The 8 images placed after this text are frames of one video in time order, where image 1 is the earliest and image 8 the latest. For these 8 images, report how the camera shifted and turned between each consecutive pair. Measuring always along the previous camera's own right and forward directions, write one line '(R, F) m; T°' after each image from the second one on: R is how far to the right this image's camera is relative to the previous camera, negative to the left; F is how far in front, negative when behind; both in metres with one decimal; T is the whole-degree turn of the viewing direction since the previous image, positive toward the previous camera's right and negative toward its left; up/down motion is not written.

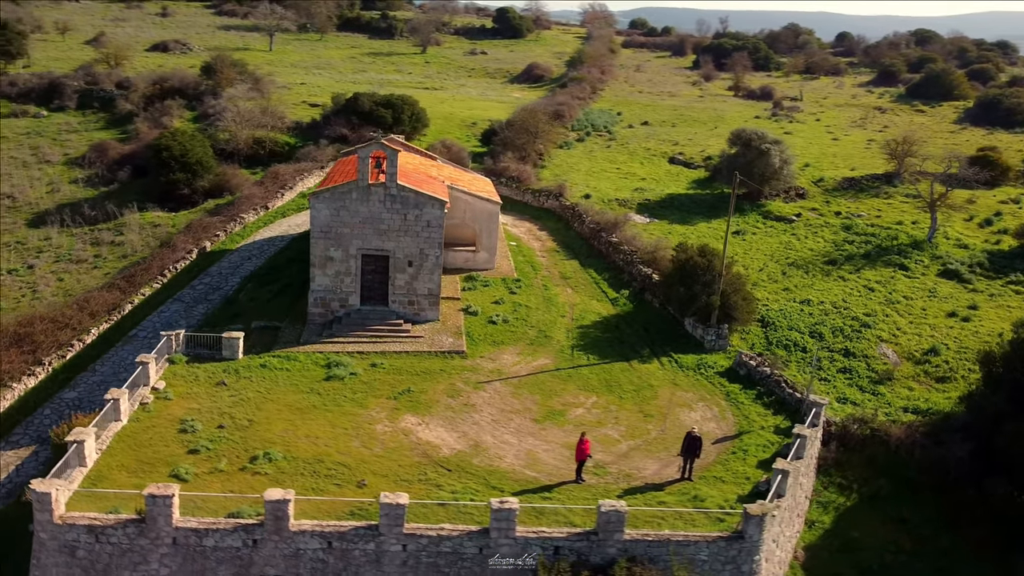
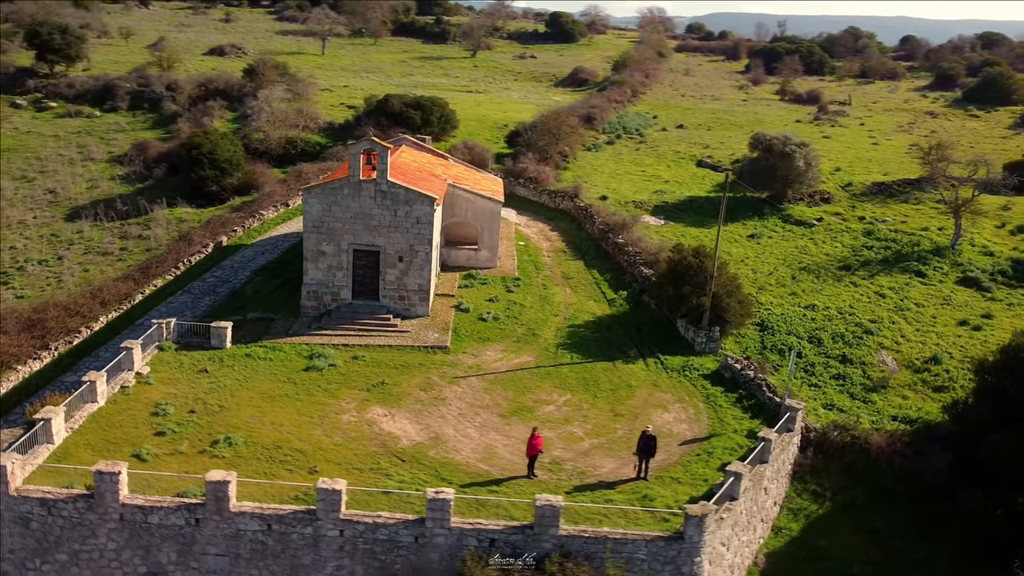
(+2.3, 0.0) m; -4°
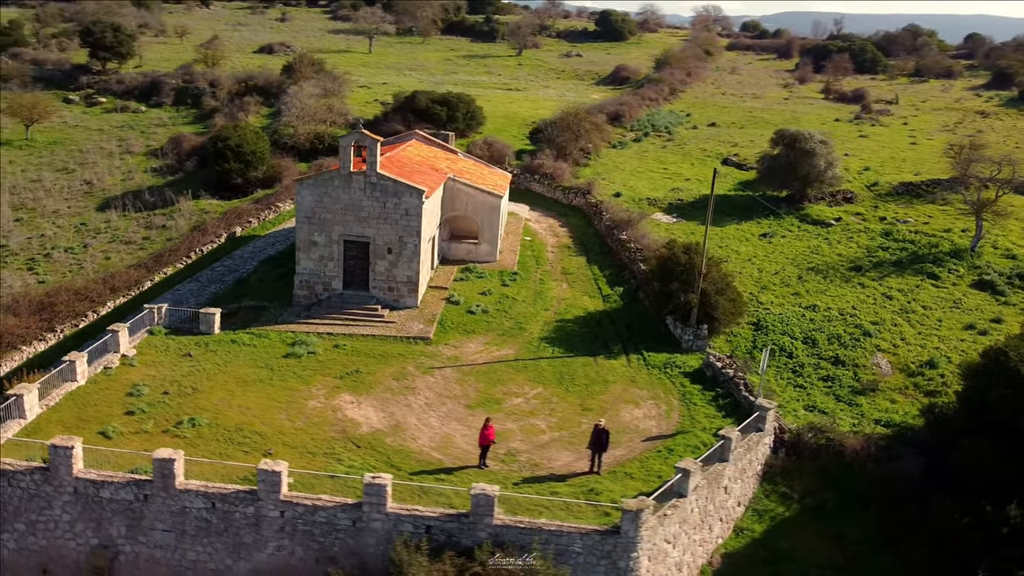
(+2.2, 0.0) m; -4°
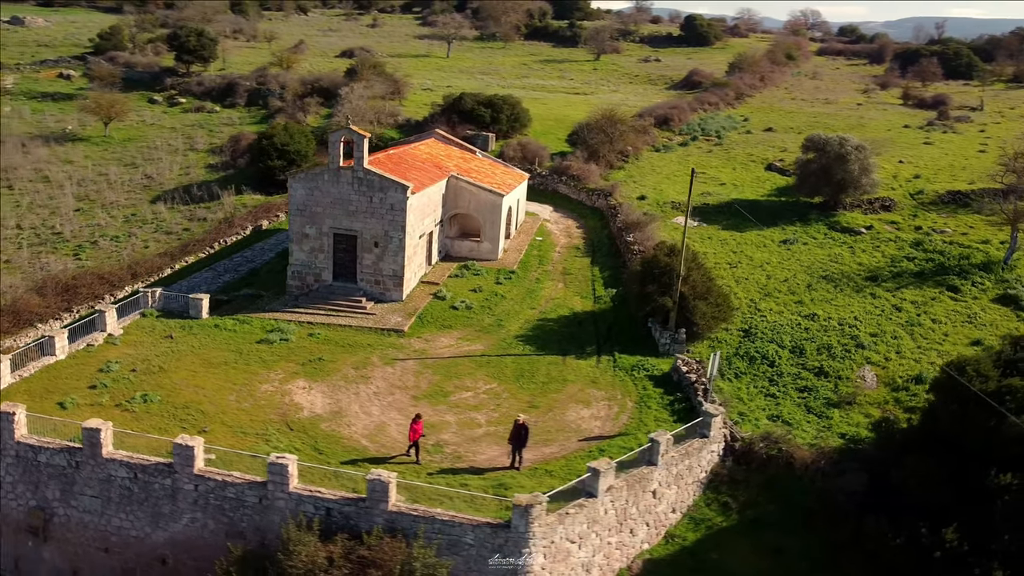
(+3.7, +0.2) m; -7°
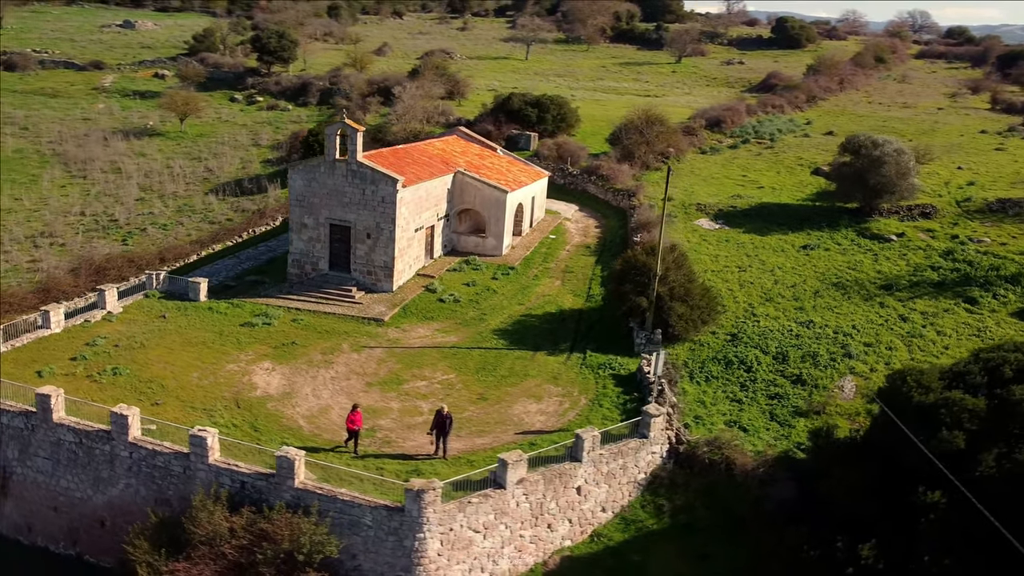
(+3.7, +0.1) m; -7°
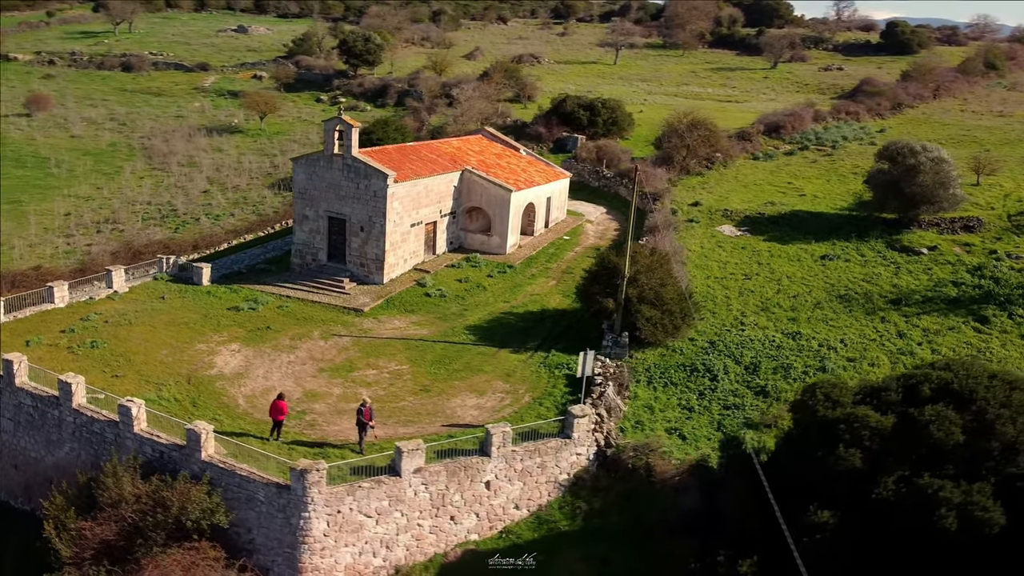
(+4.2, +0.2) m; -8°
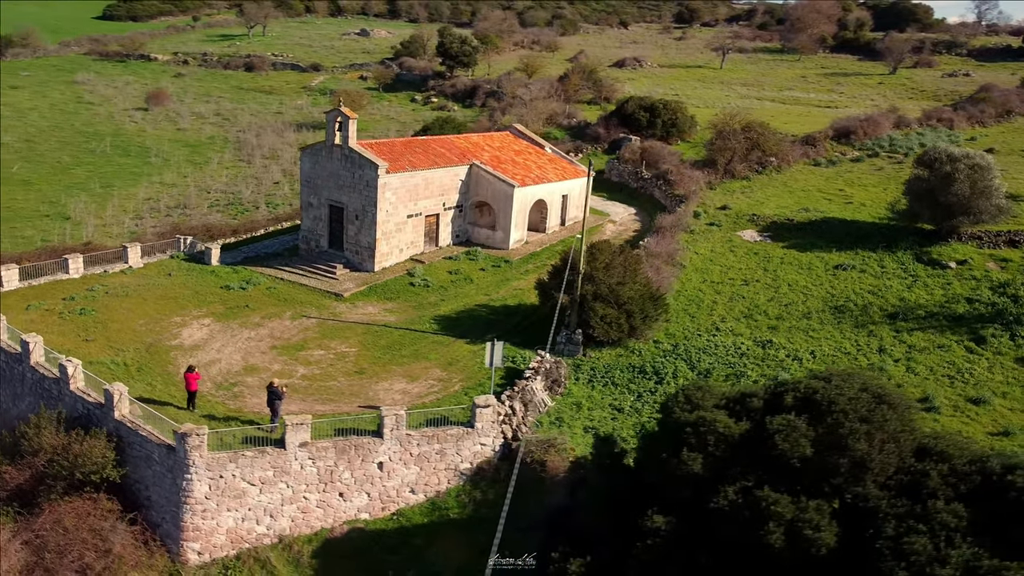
(+4.9, +0.4) m; -9°
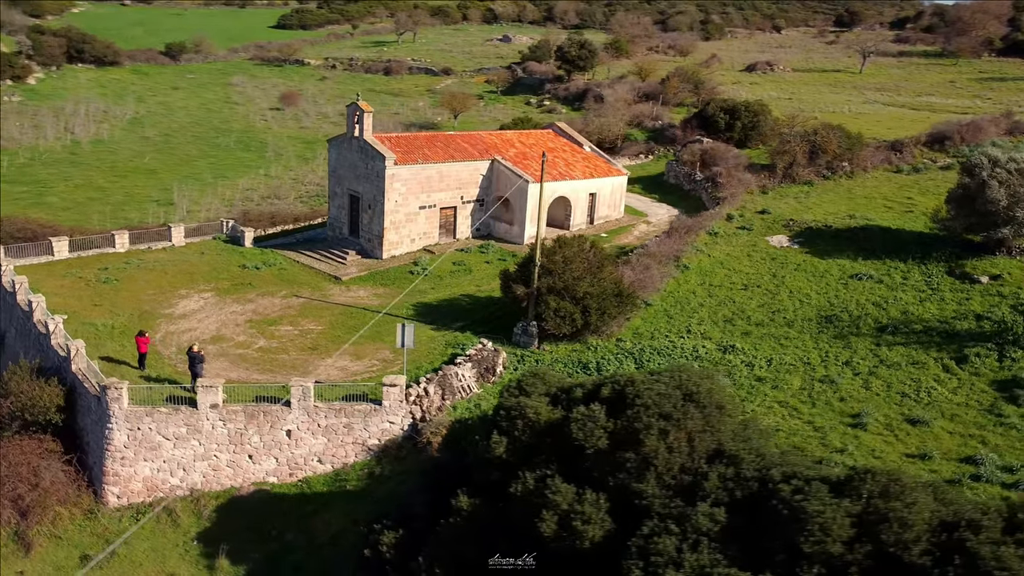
(+5.7, +0.3) m; -11°
